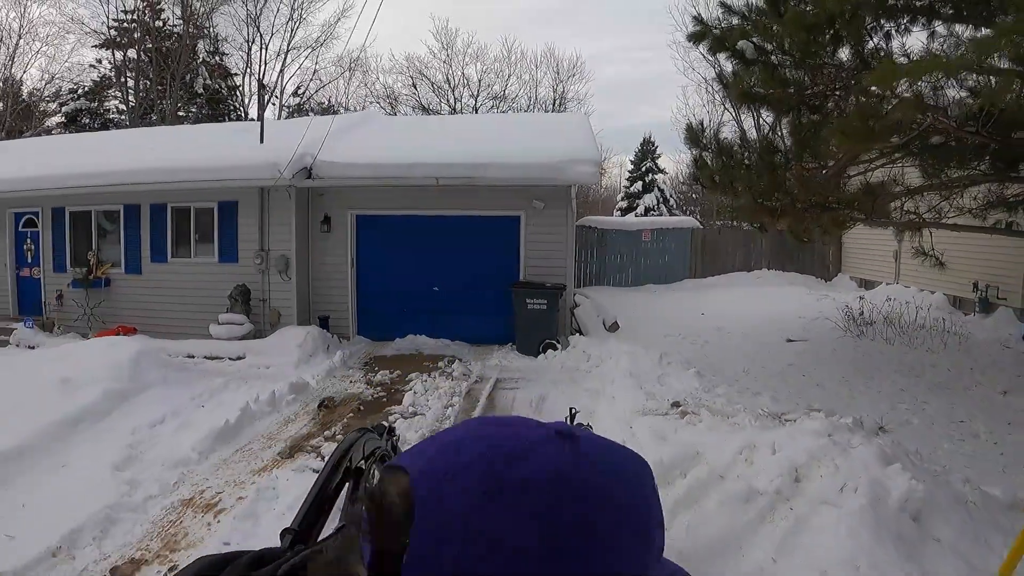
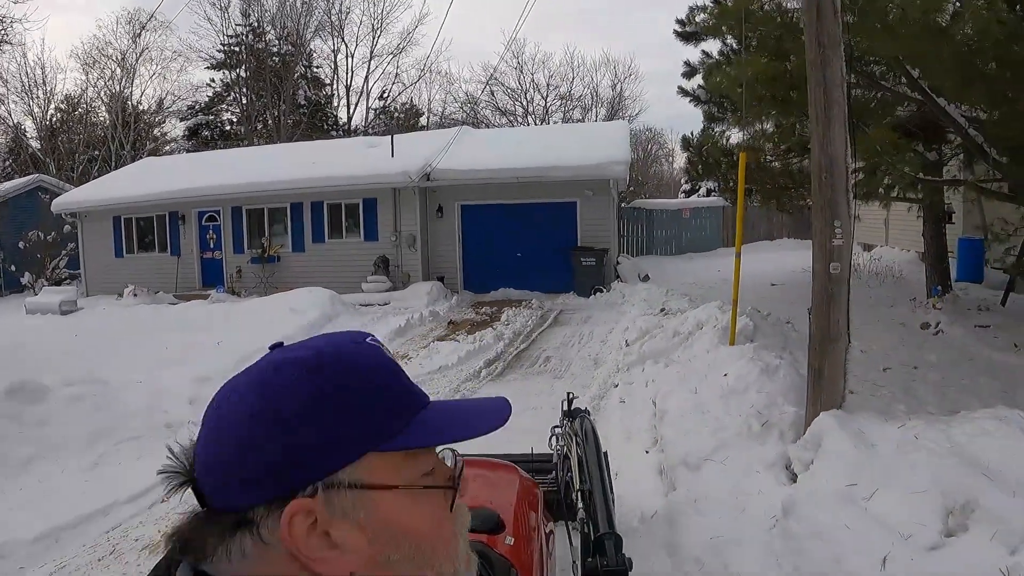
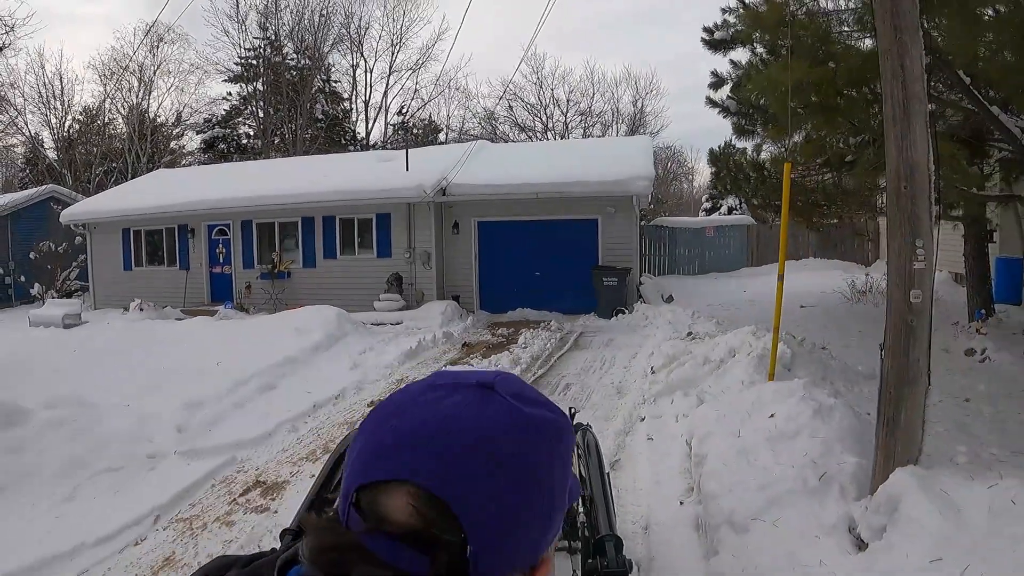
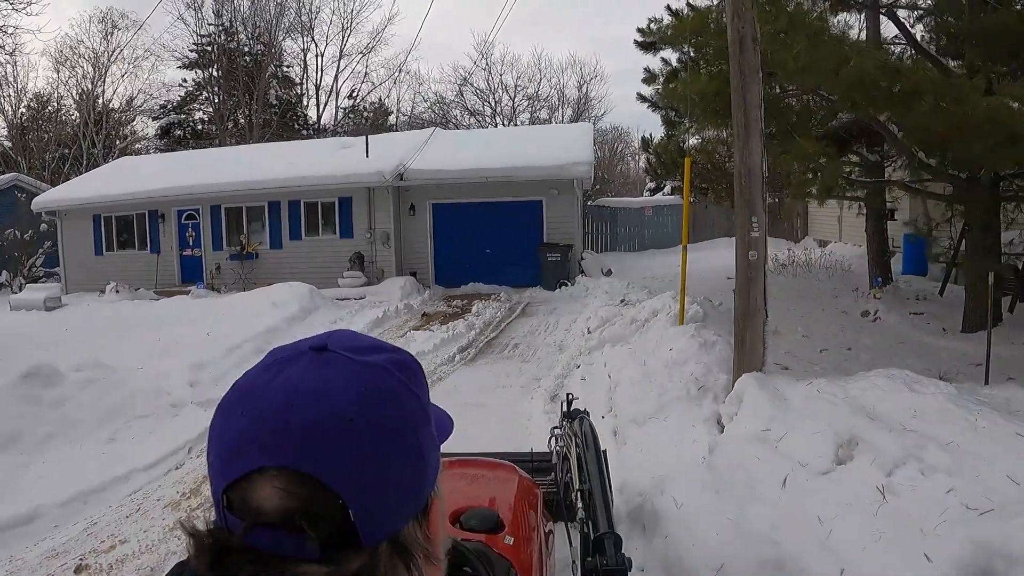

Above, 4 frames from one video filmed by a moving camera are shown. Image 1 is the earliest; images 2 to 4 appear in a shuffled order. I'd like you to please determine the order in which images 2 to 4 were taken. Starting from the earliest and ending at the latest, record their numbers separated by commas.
3, 2, 4
